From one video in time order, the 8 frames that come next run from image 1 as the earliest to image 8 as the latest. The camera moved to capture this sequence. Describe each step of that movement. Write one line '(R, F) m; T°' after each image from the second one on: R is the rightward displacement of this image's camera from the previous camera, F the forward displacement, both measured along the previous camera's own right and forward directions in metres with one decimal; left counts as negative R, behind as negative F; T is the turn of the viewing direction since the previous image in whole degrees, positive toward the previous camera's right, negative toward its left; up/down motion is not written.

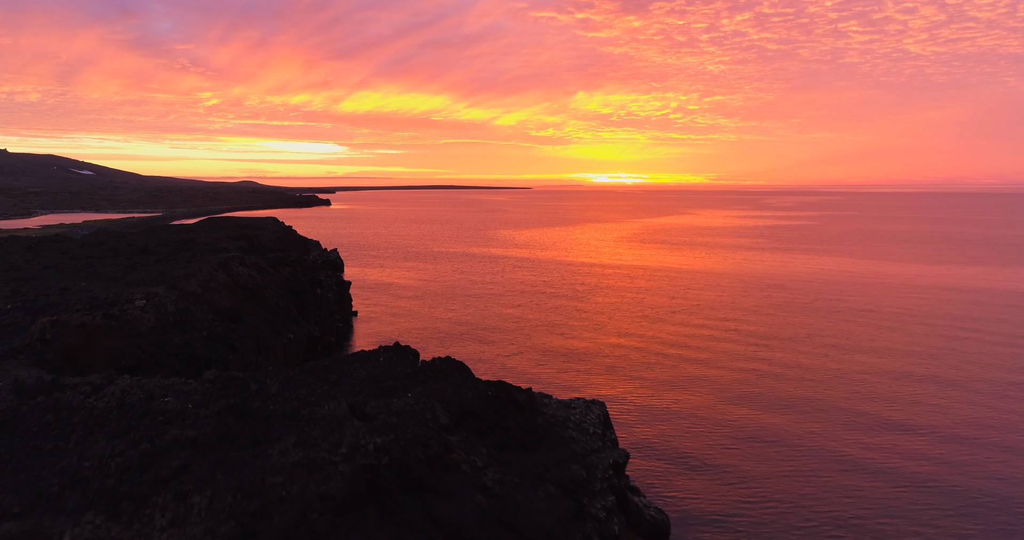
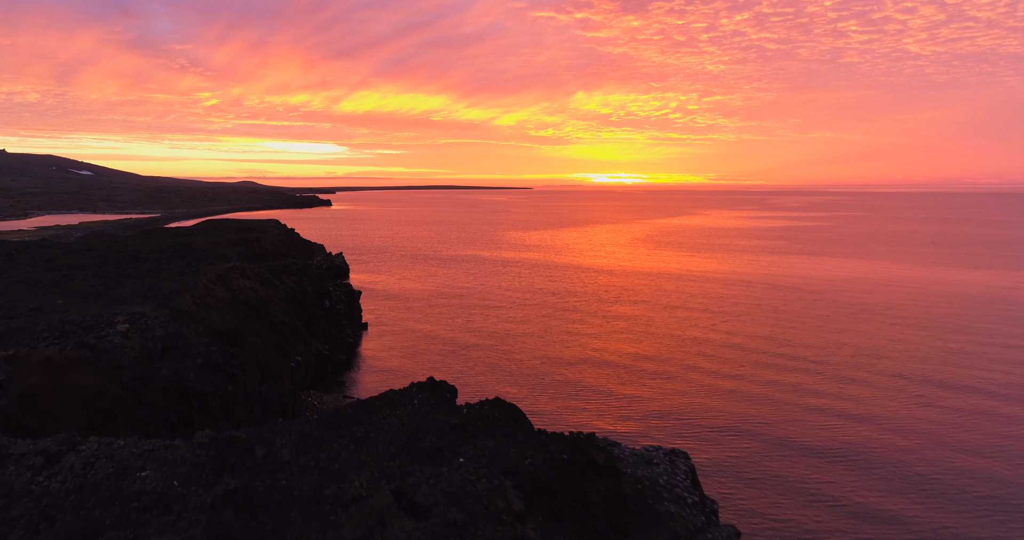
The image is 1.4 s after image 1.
(-1.5, +3.1) m; 0°
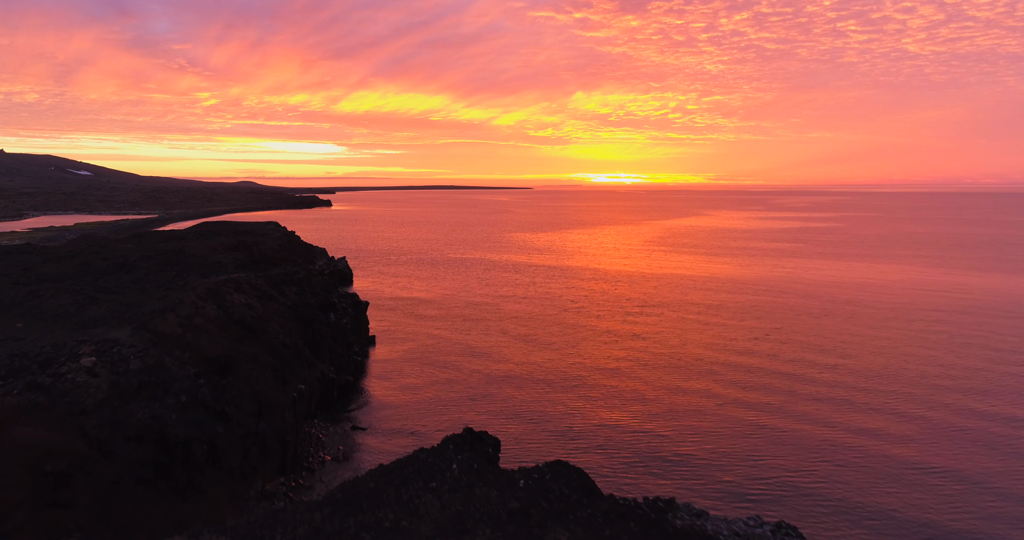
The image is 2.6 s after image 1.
(-1.2, +3.0) m; 0°
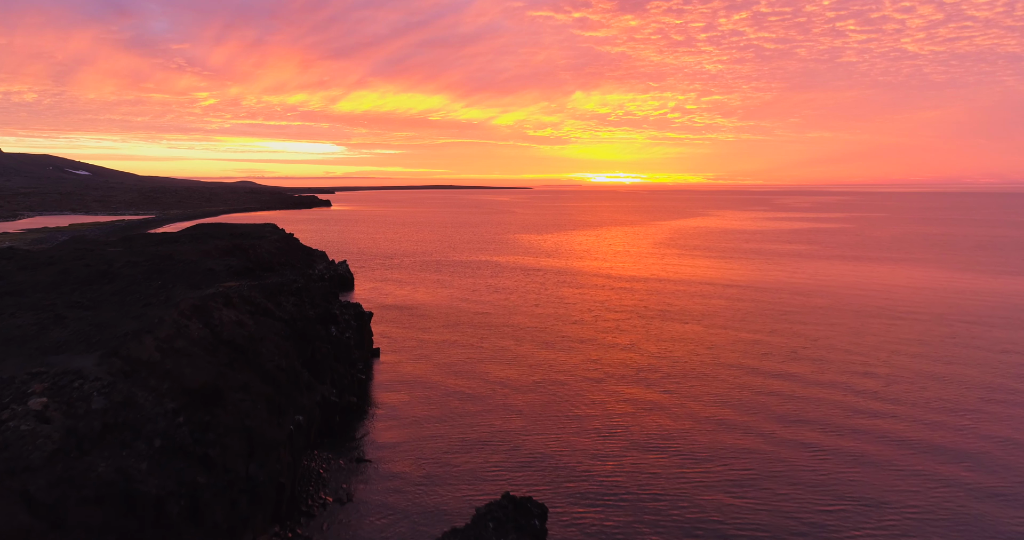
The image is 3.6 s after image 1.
(-0.9, +2.5) m; 0°
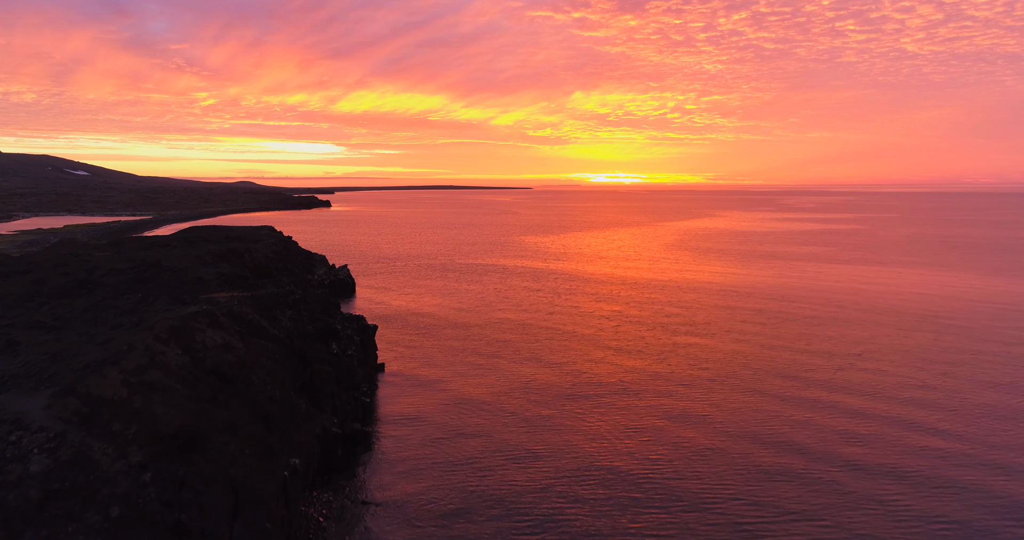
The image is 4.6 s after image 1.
(-0.9, +2.6) m; 0°
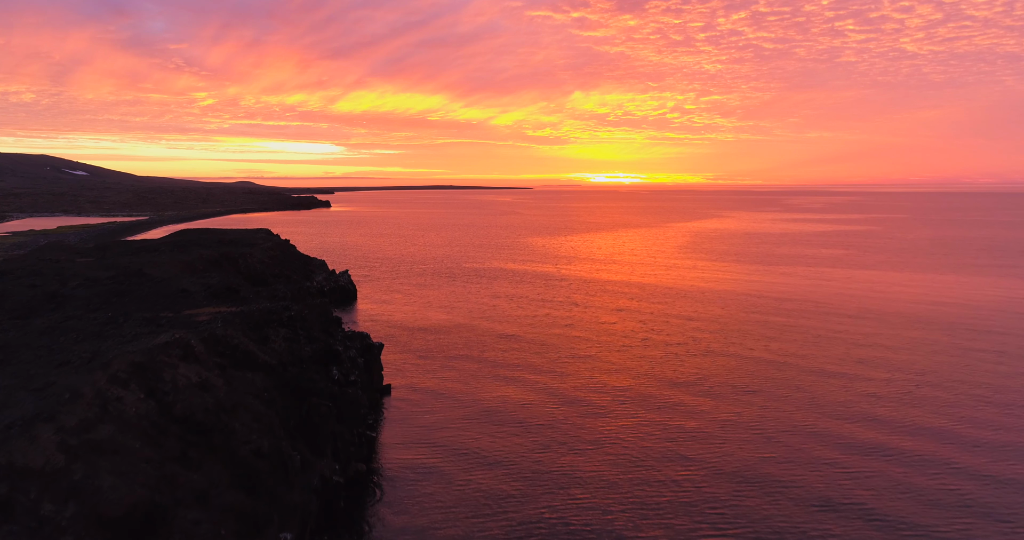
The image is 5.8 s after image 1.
(-1.0, +3.0) m; 0°
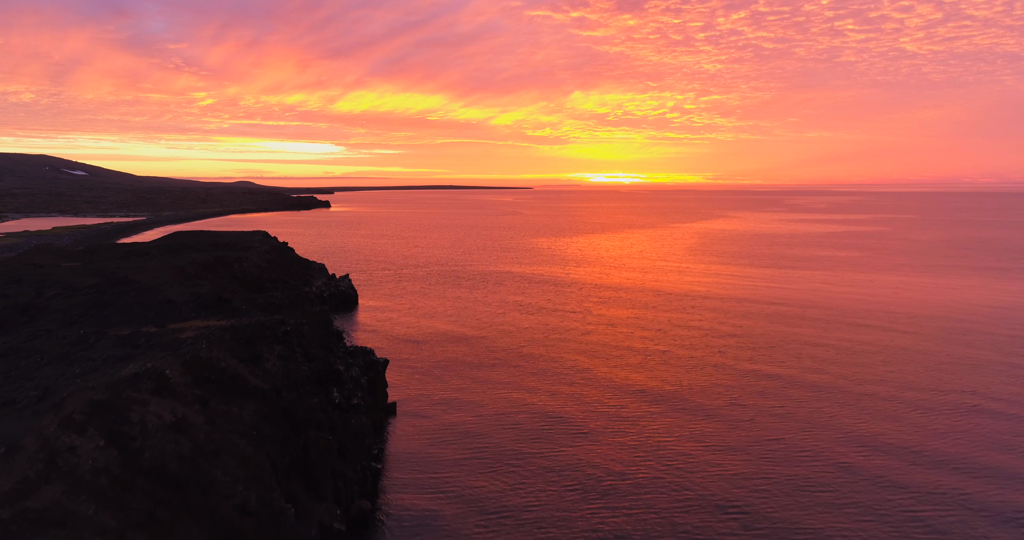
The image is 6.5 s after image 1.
(-0.7, +2.1) m; 0°
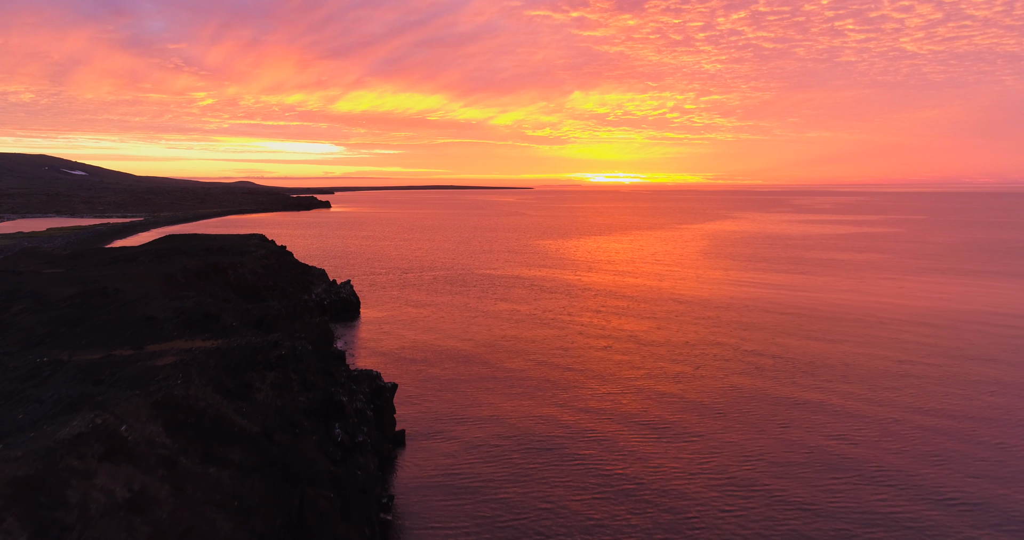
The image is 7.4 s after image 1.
(-0.8, +2.6) m; 0°
